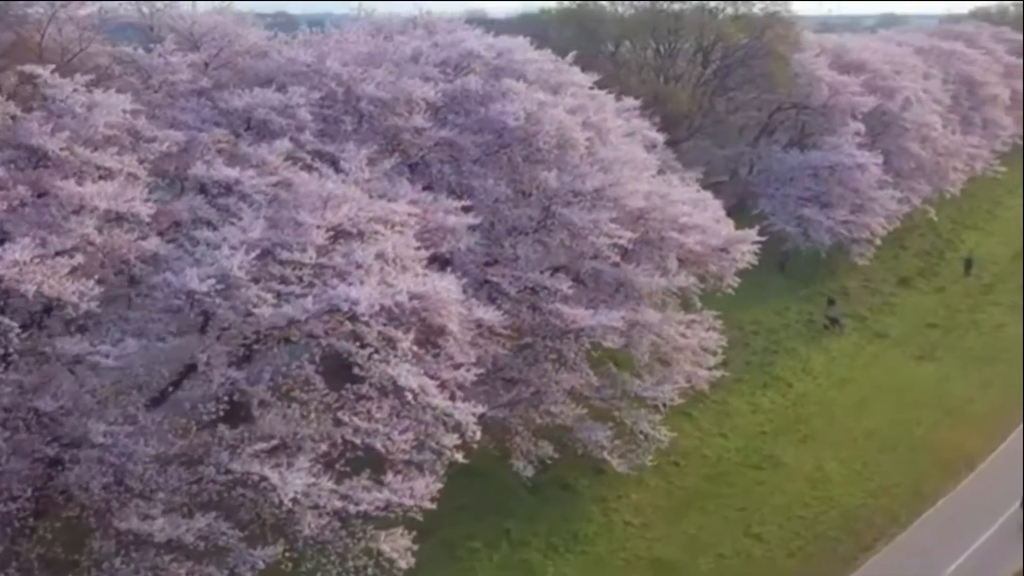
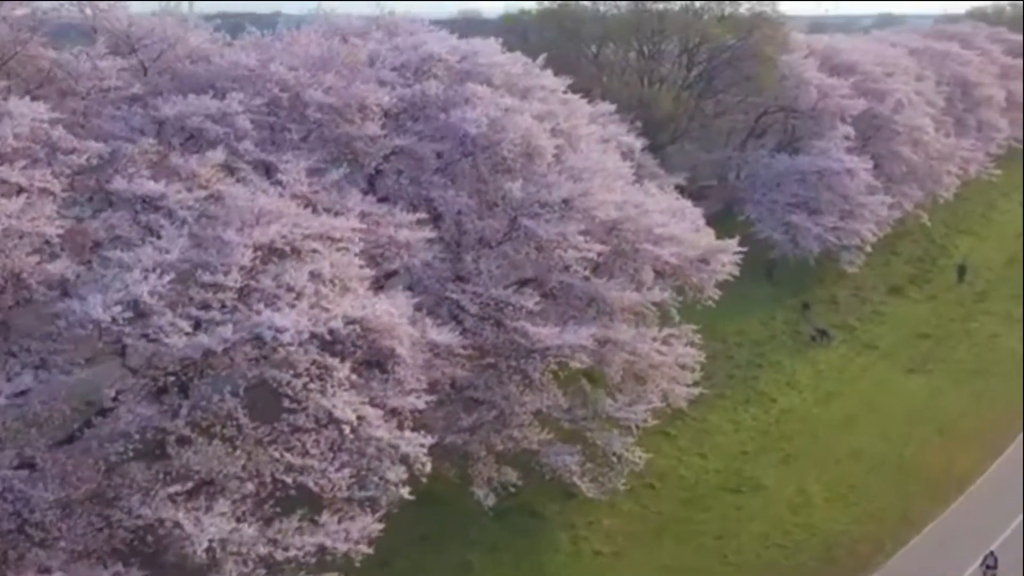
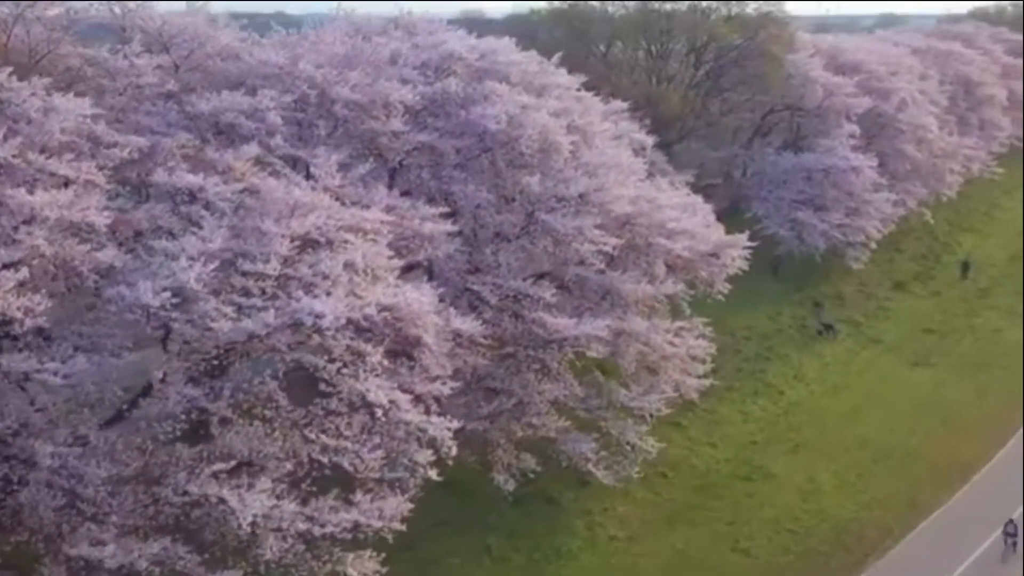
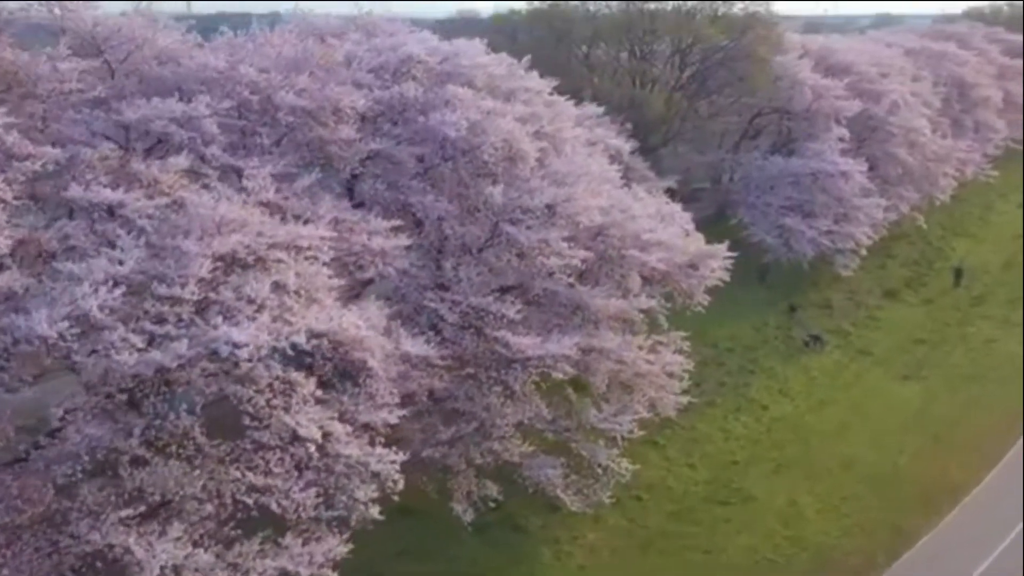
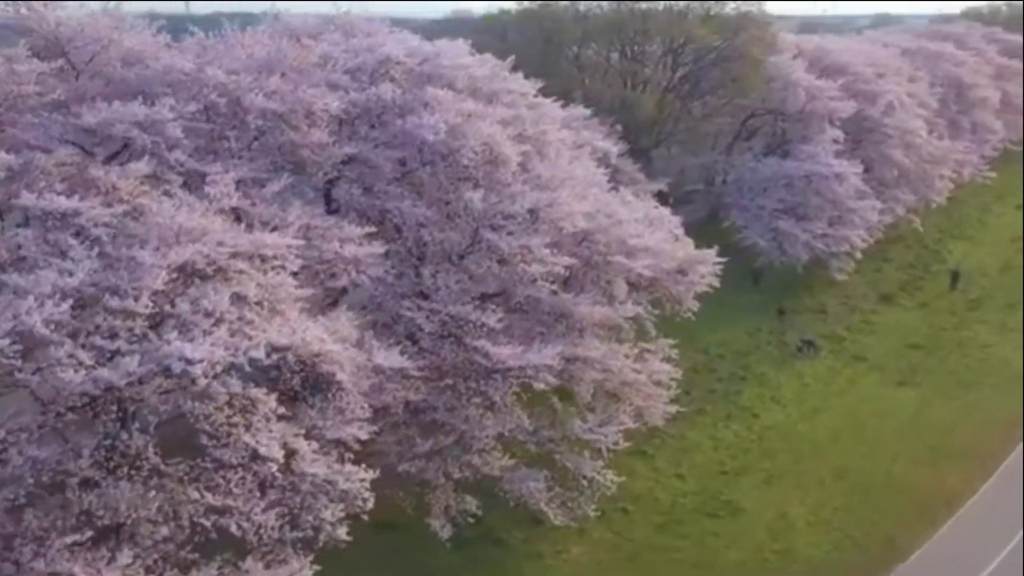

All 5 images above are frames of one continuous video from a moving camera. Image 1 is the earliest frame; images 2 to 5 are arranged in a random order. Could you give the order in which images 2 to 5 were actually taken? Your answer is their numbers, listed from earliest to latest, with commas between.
3, 2, 4, 5
